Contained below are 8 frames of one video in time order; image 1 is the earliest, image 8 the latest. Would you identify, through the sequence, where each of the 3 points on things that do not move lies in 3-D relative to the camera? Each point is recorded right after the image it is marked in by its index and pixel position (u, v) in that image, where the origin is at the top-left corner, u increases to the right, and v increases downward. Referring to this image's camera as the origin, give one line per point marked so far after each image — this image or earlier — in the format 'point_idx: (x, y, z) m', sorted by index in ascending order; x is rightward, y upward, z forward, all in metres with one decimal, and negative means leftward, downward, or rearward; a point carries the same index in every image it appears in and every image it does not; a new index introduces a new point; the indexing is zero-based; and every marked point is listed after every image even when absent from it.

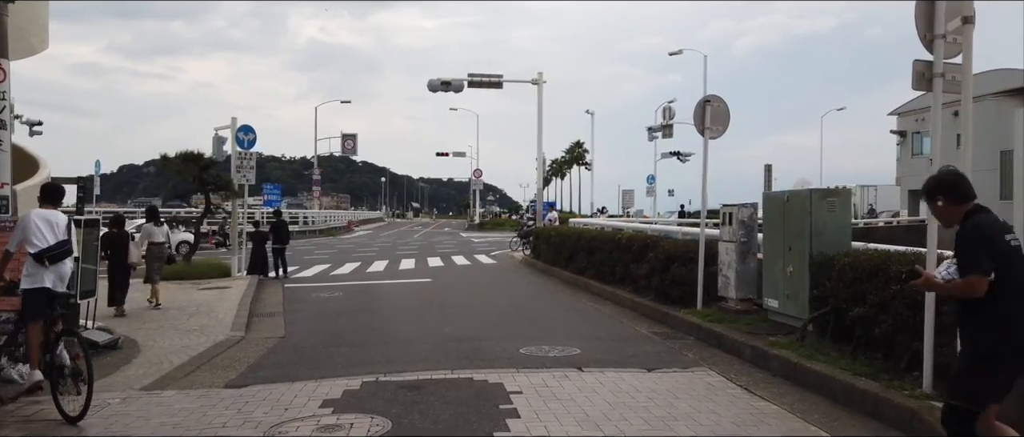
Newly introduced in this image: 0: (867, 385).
0: (+2.6, -1.2, +5.5) m
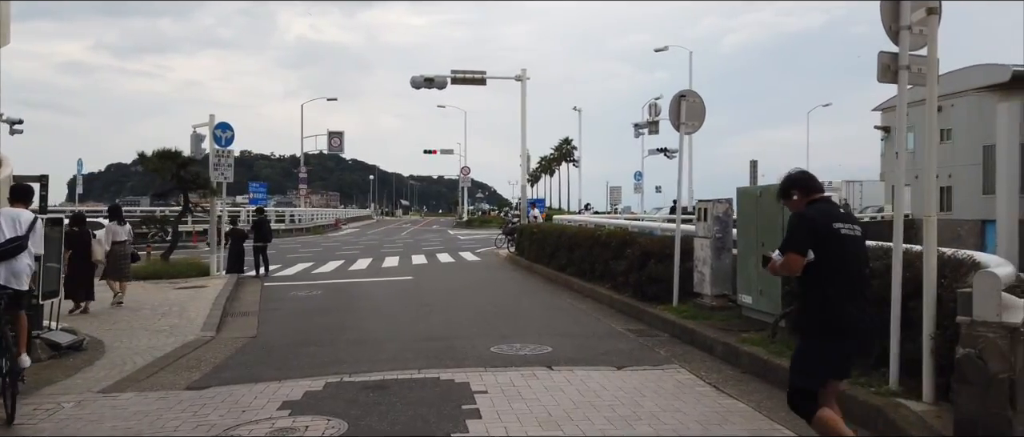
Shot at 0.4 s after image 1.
0: (+2.3, -1.2, +5.4) m
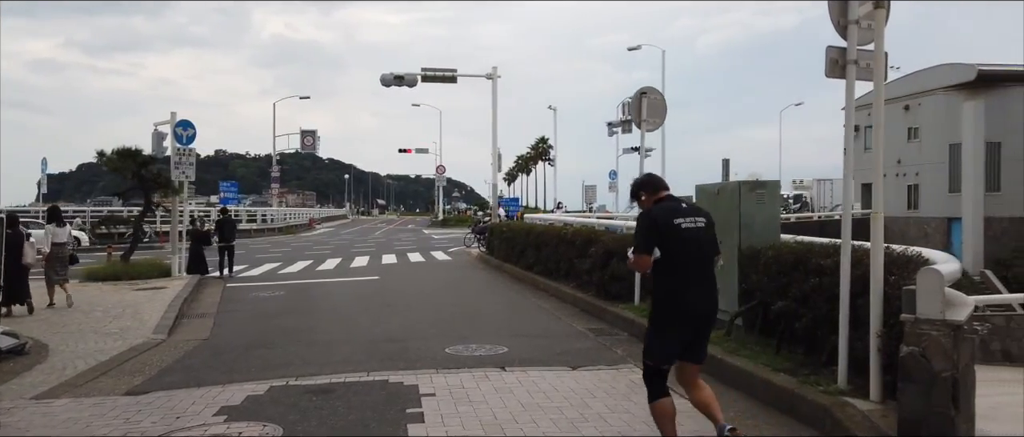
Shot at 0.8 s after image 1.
0: (+1.9, -1.2, +5.4) m
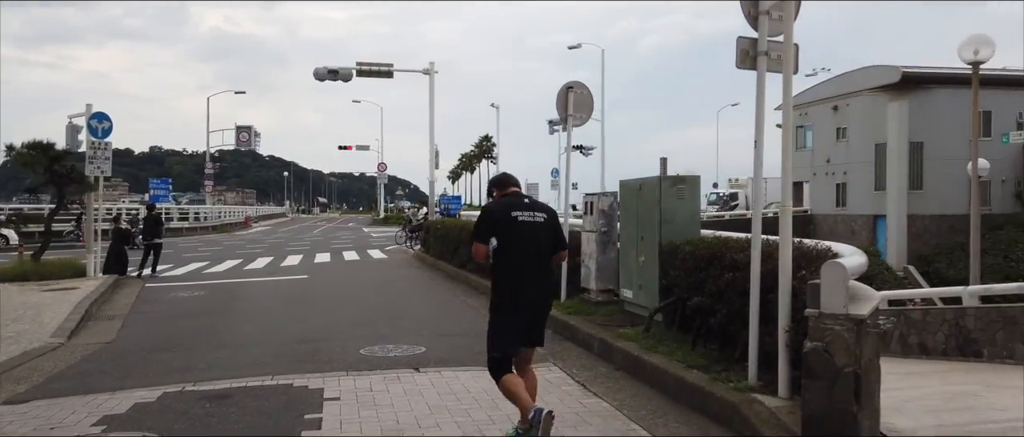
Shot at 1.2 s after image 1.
0: (+1.3, -1.1, +5.3) m
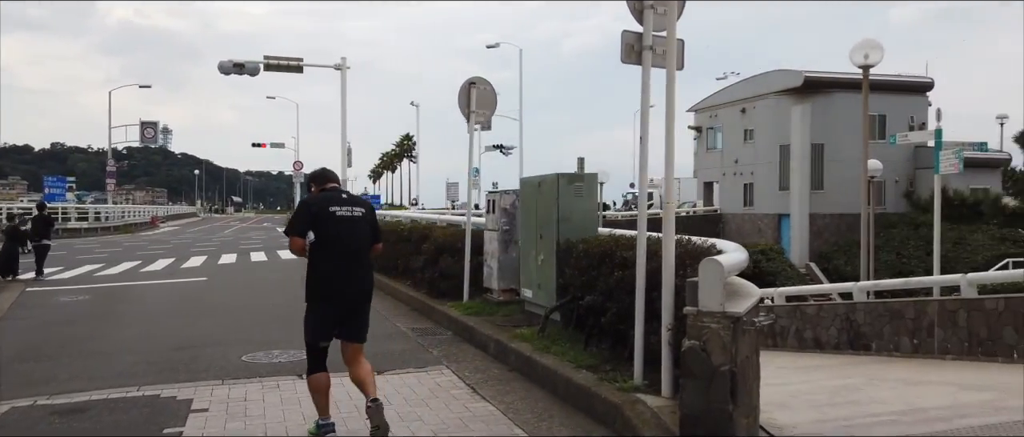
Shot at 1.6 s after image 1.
0: (+0.5, -1.1, +5.2) m
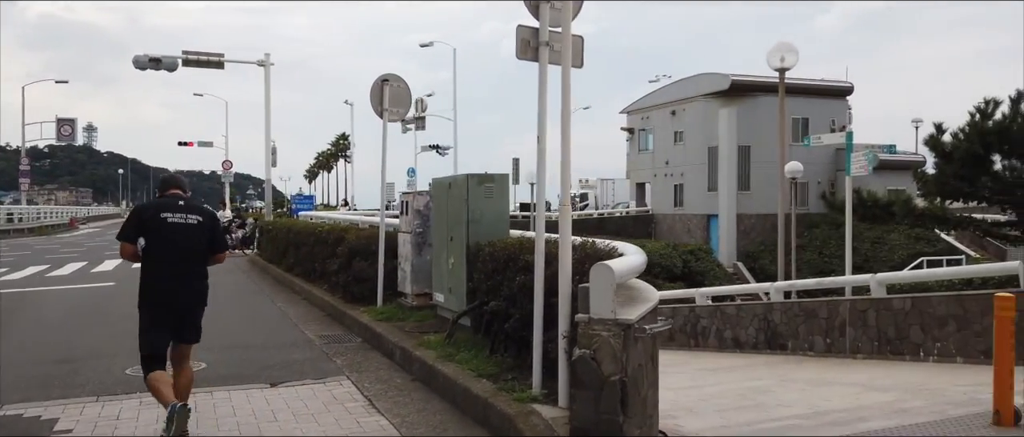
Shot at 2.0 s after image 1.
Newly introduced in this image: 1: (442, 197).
0: (-0.2, -1.1, +4.9) m
1: (-0.7, +0.2, +7.7) m
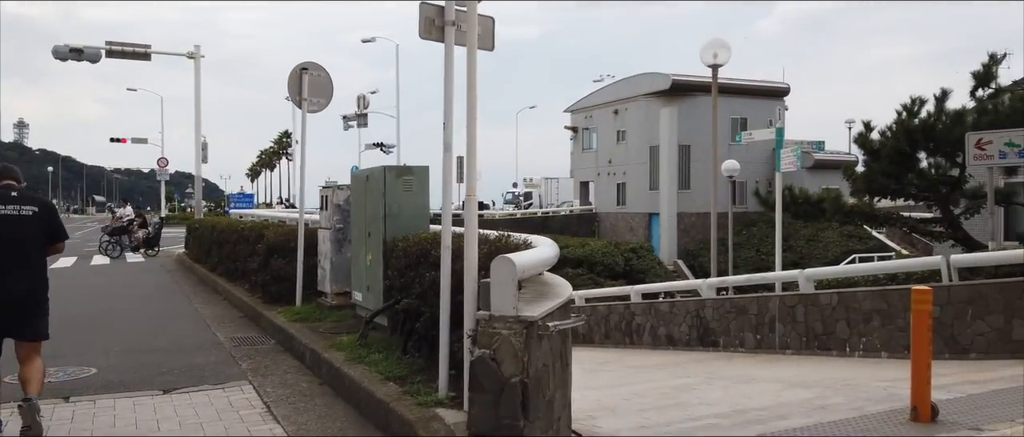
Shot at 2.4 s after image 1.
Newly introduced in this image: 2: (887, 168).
0: (-0.8, -1.1, +4.6) m
1: (-1.5, +0.3, +7.3) m
2: (+6.7, +0.9, +13.4) m
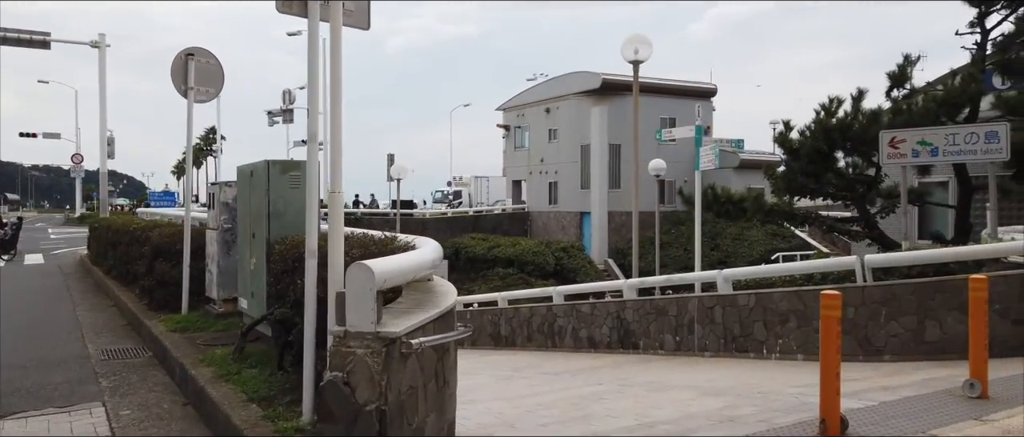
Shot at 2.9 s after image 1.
0: (-1.4, -1.1, +4.0) m
1: (-2.4, +0.3, +6.7) m
2: (+5.2, +0.9, +13.4) m
